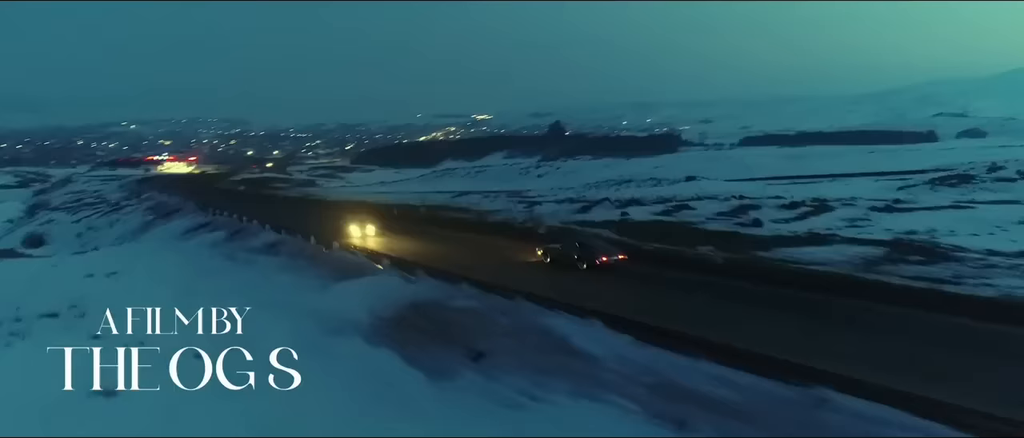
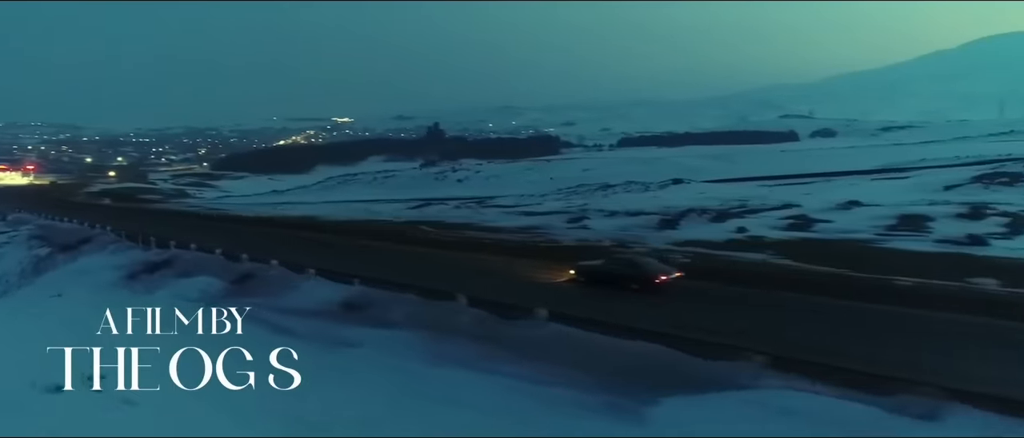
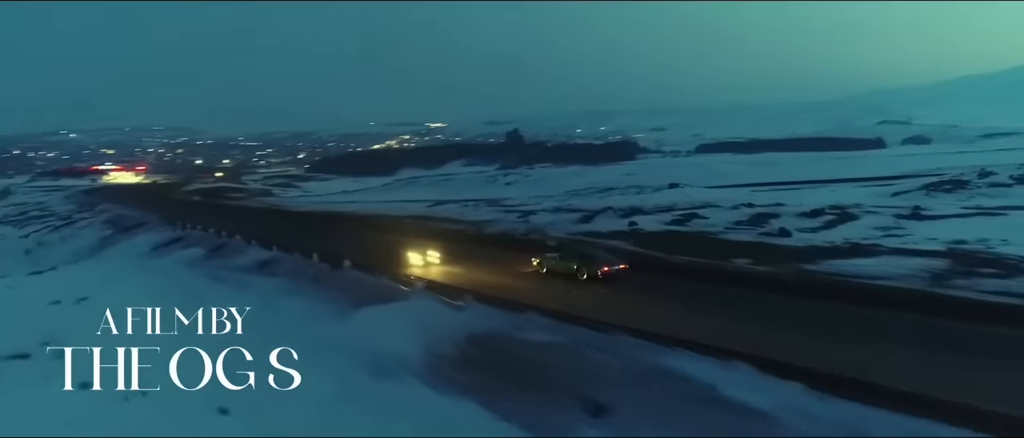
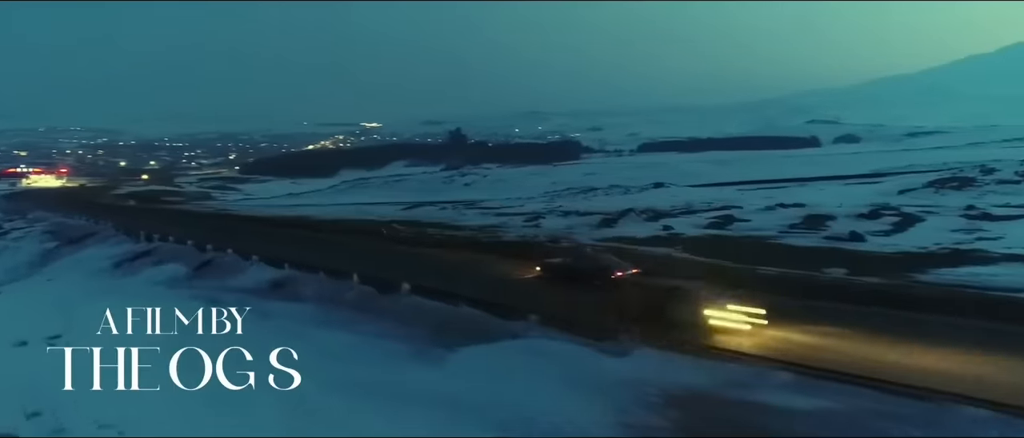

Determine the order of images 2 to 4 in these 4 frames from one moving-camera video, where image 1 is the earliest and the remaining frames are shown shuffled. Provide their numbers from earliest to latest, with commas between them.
3, 4, 2
